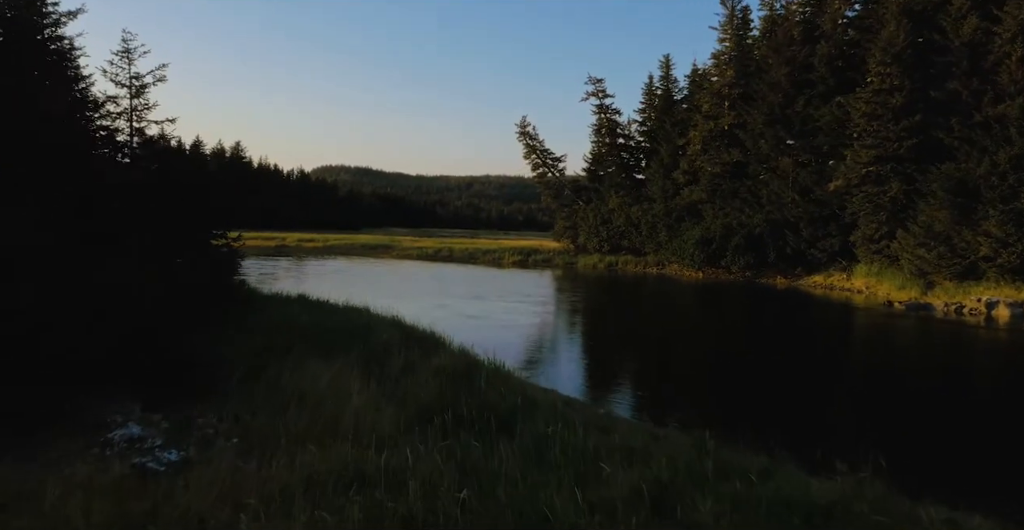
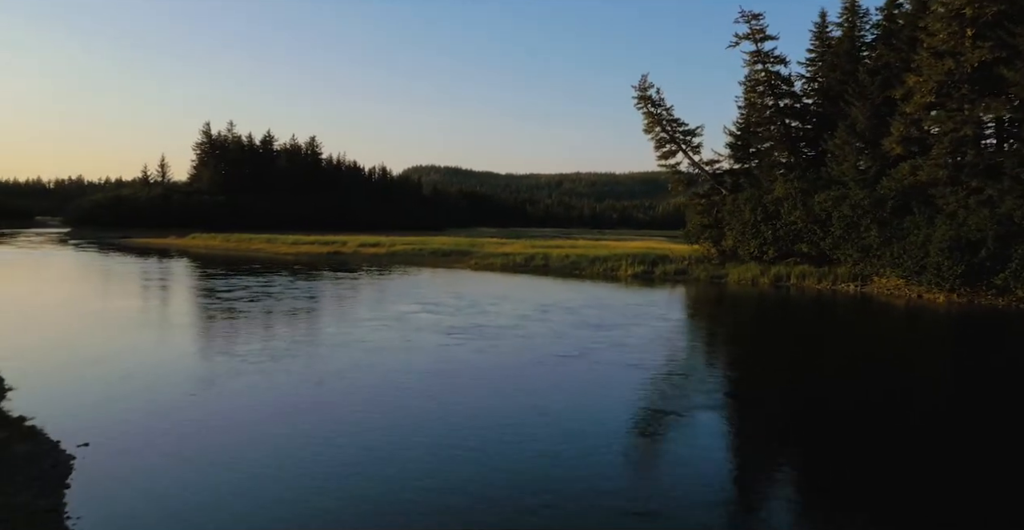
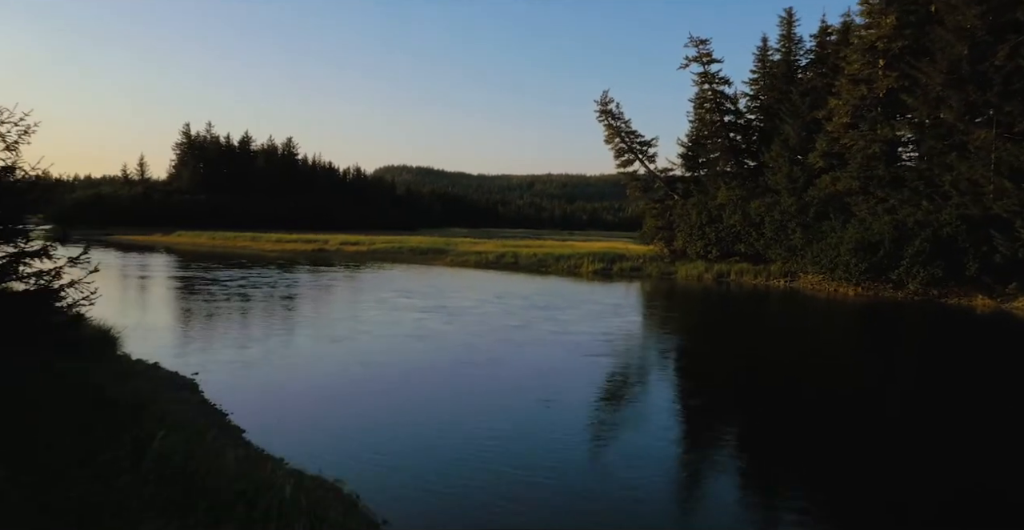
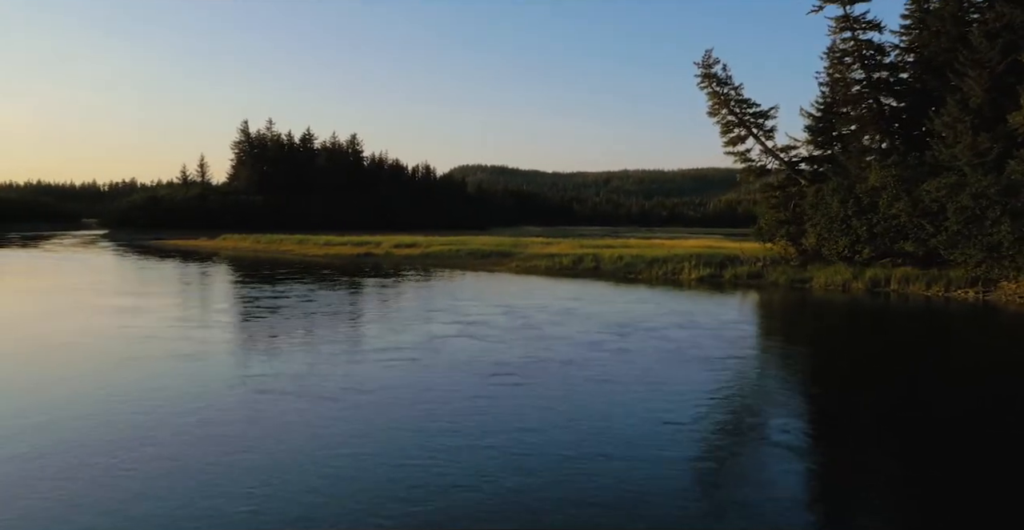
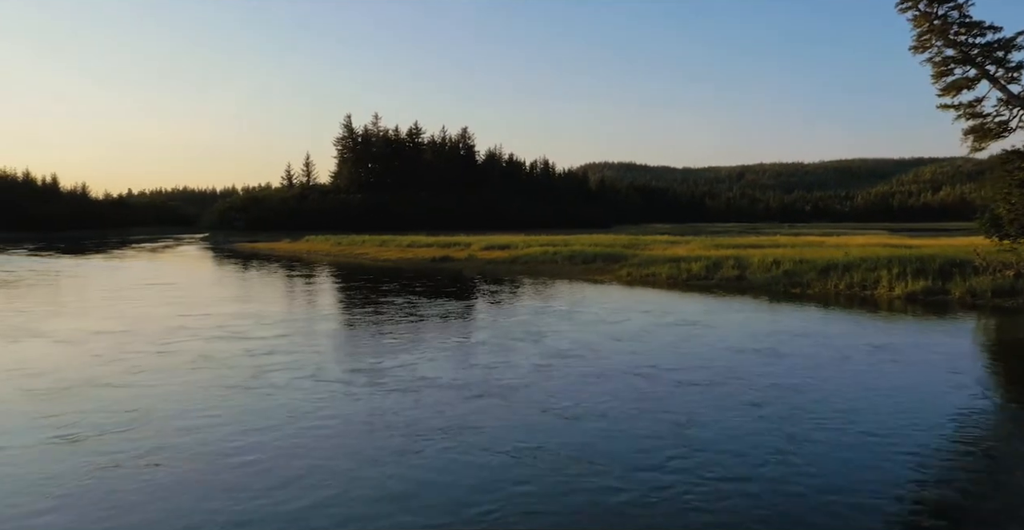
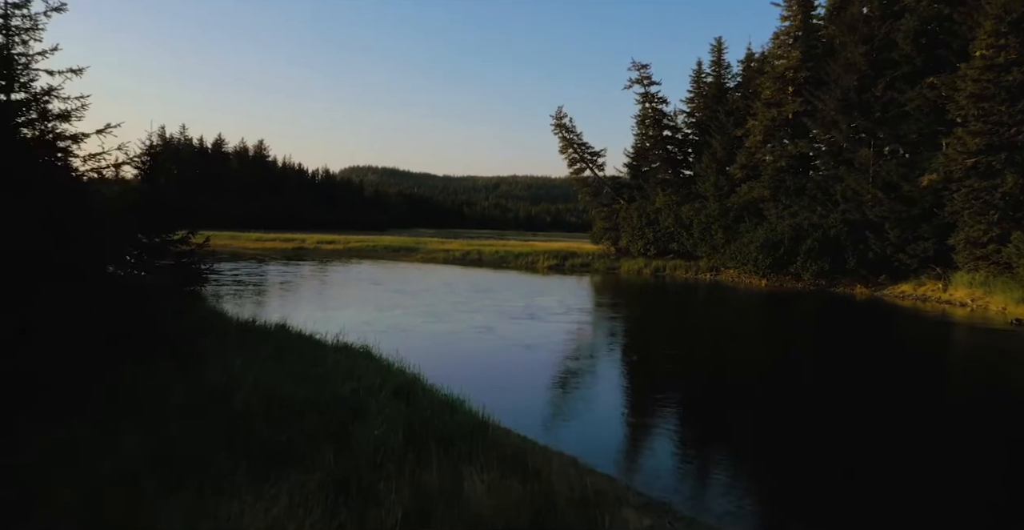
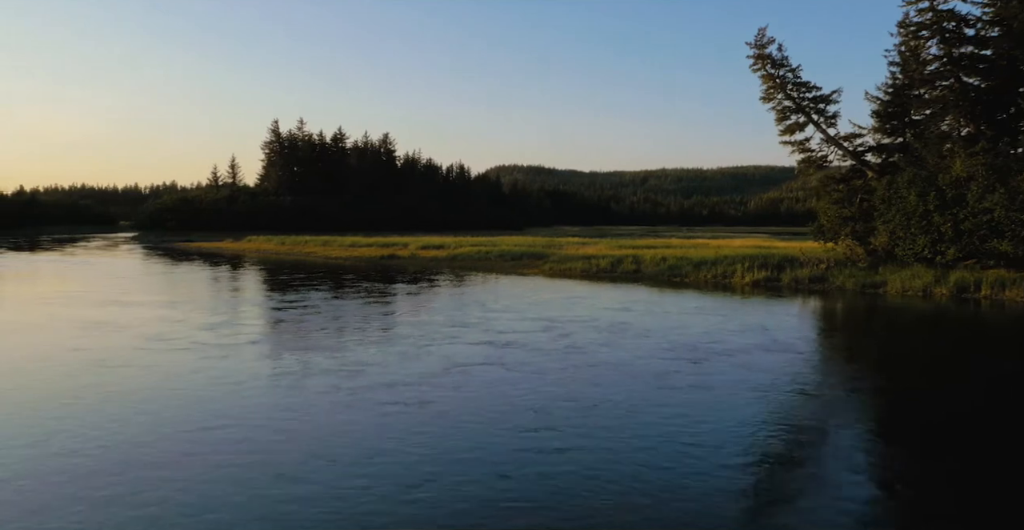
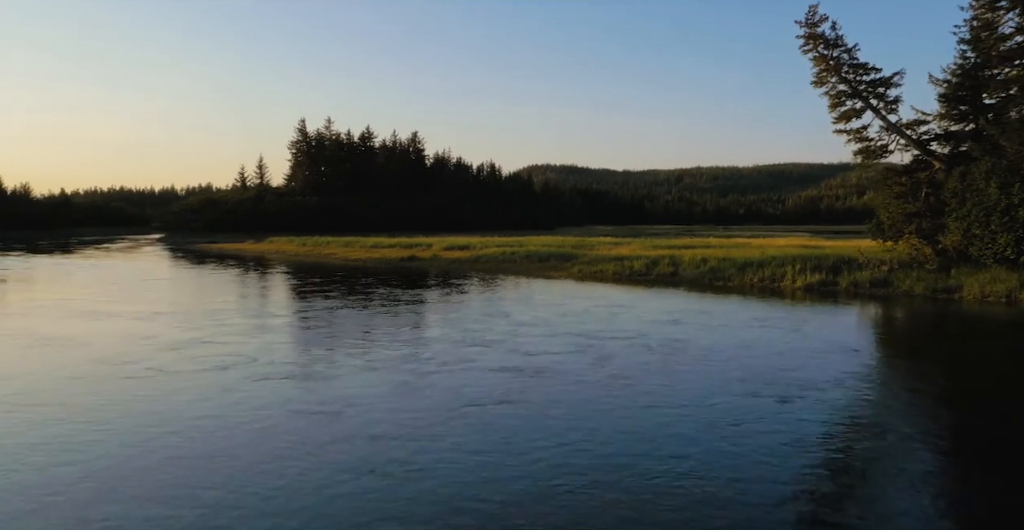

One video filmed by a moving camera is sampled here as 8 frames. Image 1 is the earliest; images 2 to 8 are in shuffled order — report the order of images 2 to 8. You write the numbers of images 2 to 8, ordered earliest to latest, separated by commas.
6, 3, 2, 4, 7, 8, 5
